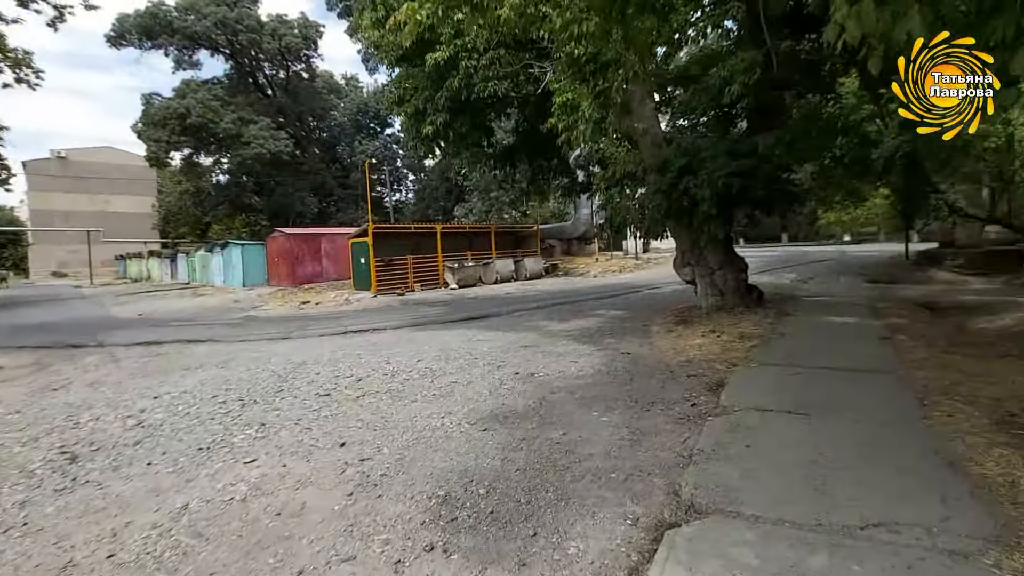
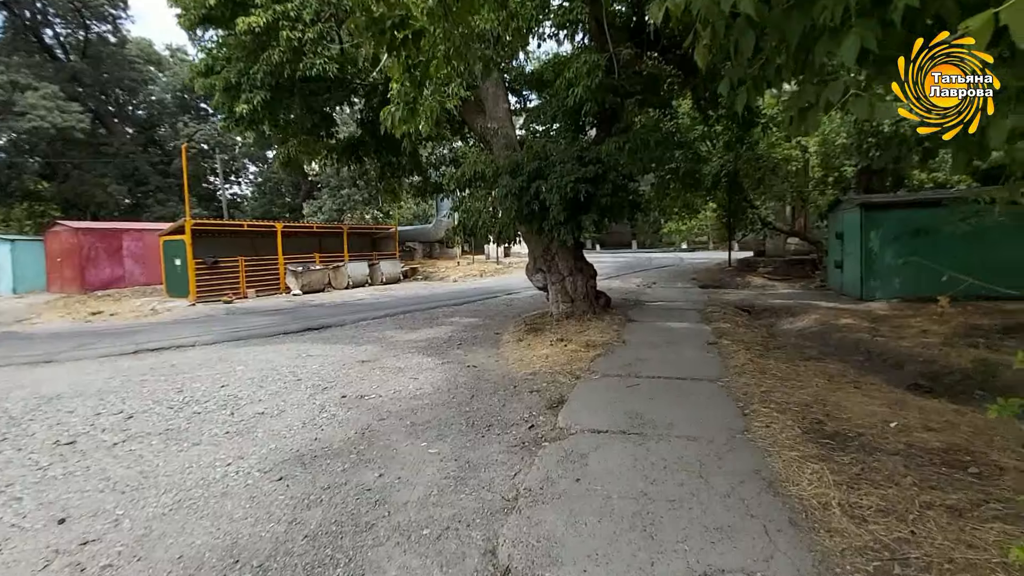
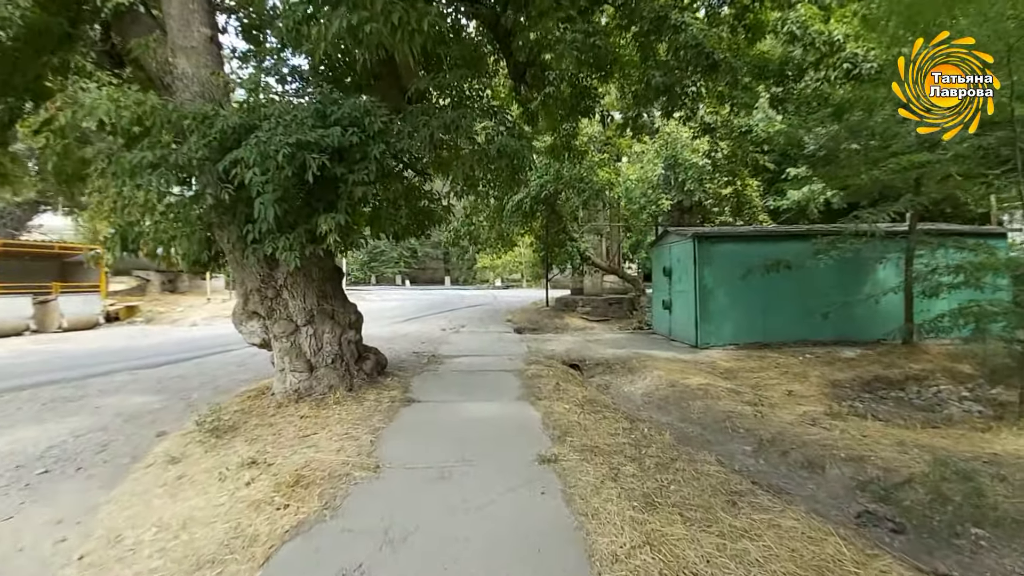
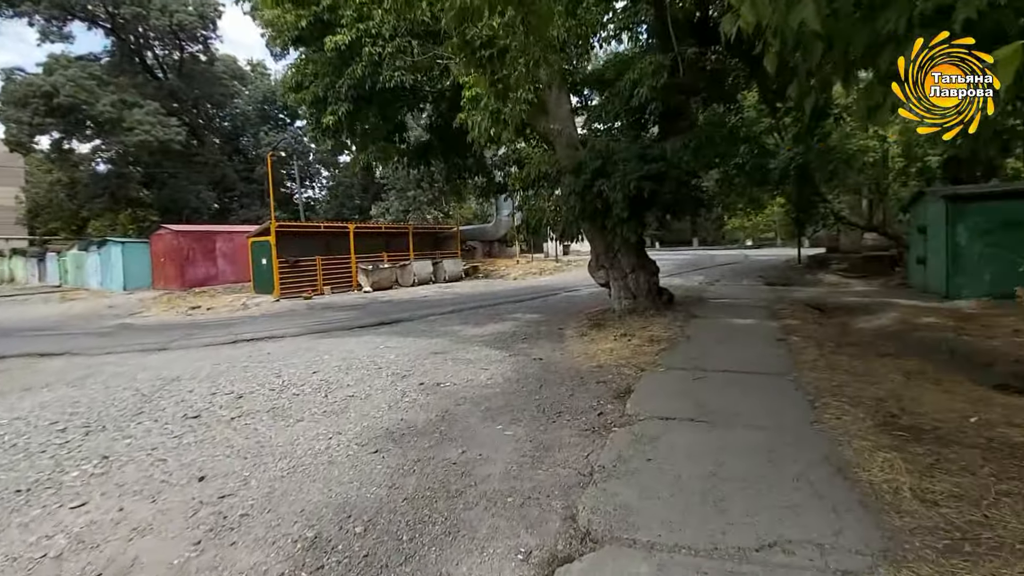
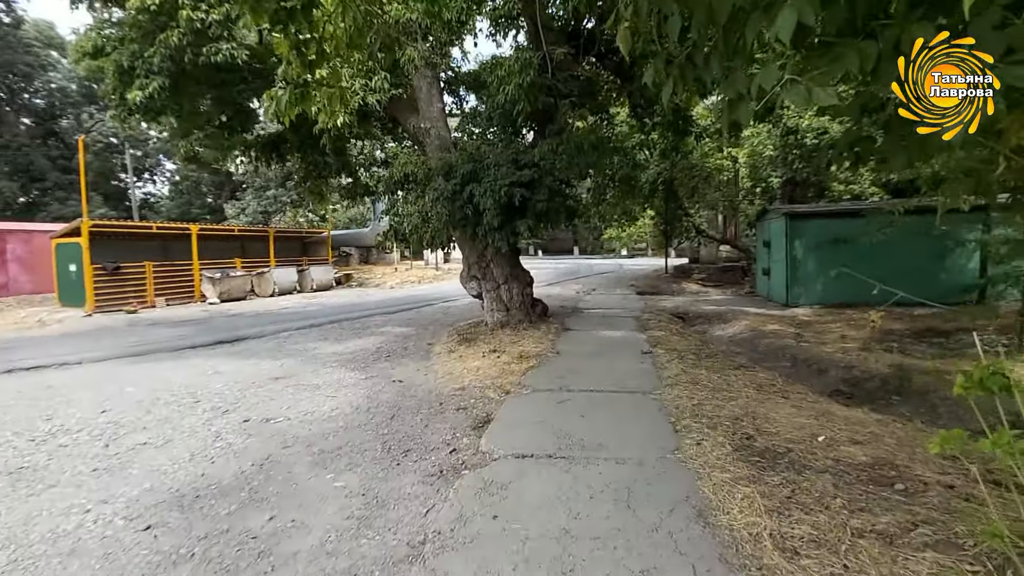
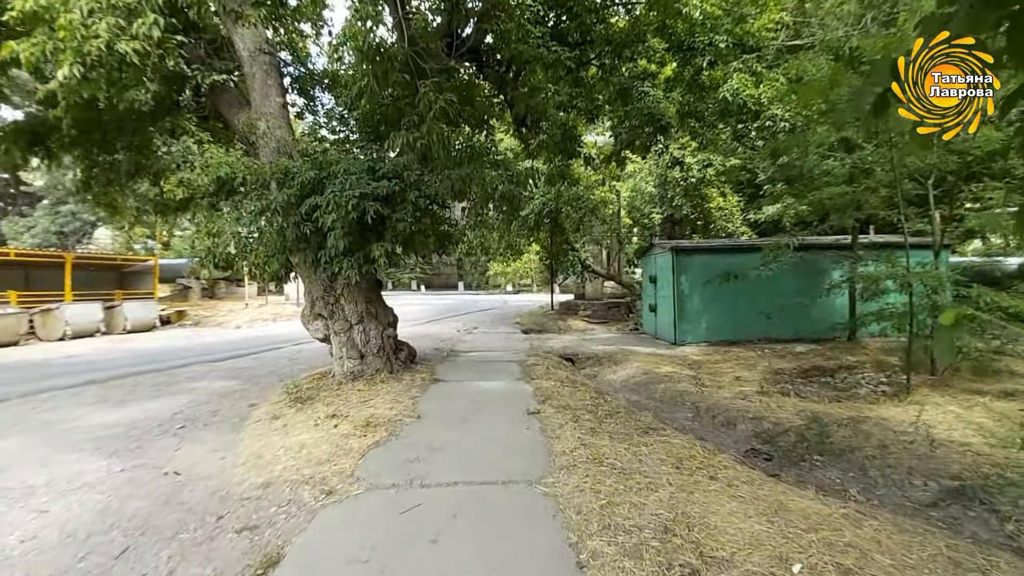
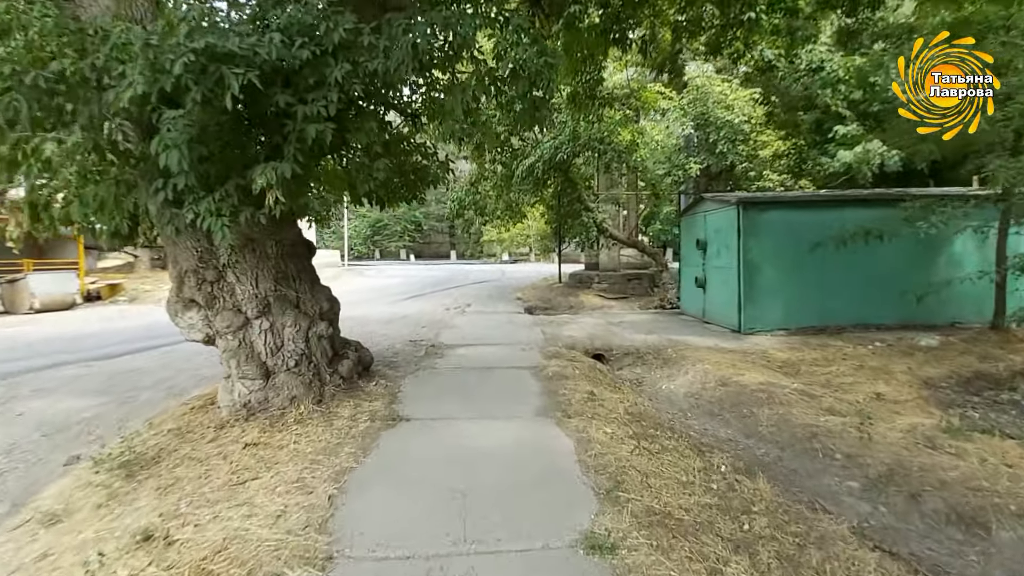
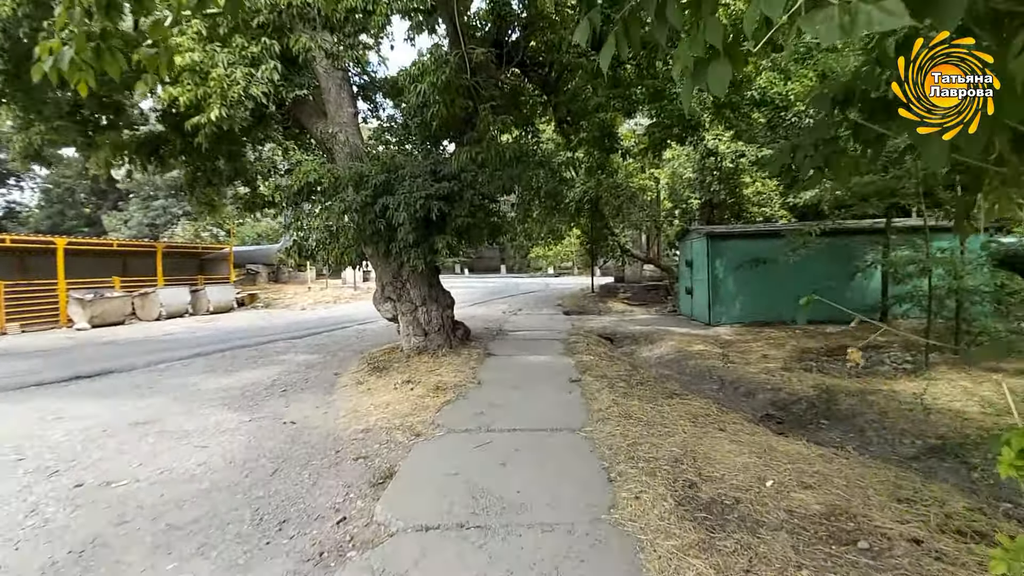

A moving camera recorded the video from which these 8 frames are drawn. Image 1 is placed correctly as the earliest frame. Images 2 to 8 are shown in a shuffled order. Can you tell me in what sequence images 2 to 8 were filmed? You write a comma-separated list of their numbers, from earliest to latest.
4, 2, 5, 8, 6, 3, 7
